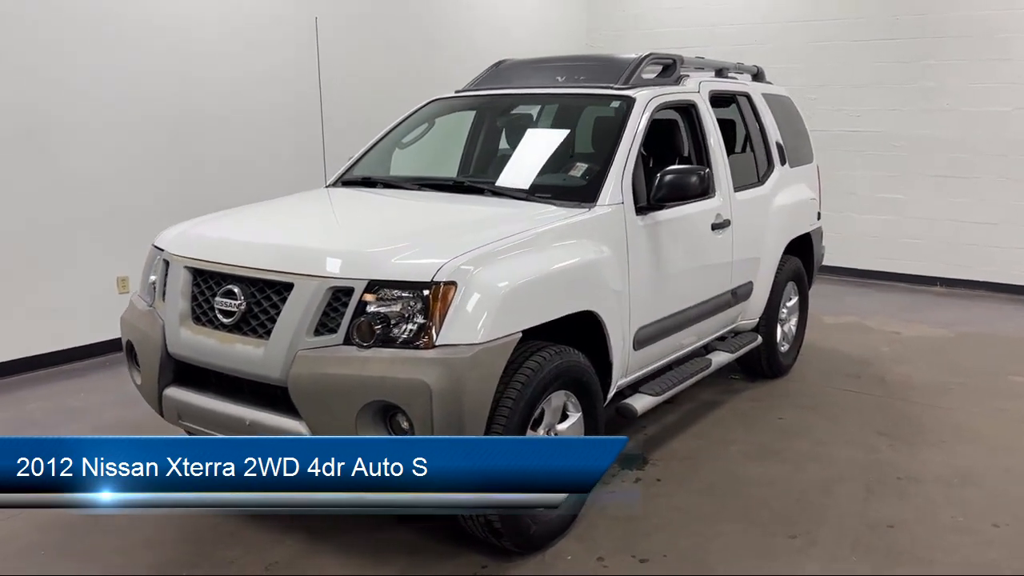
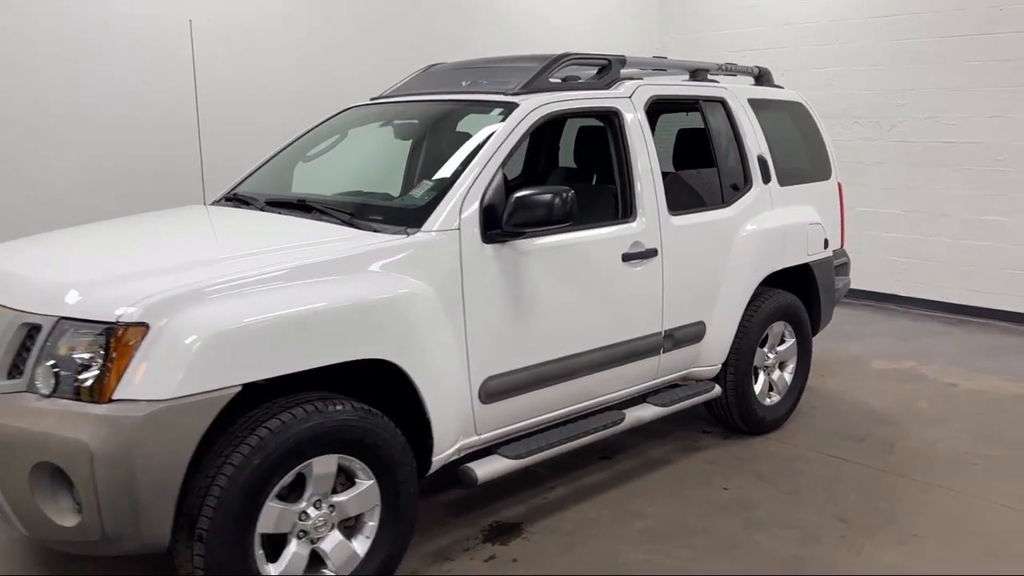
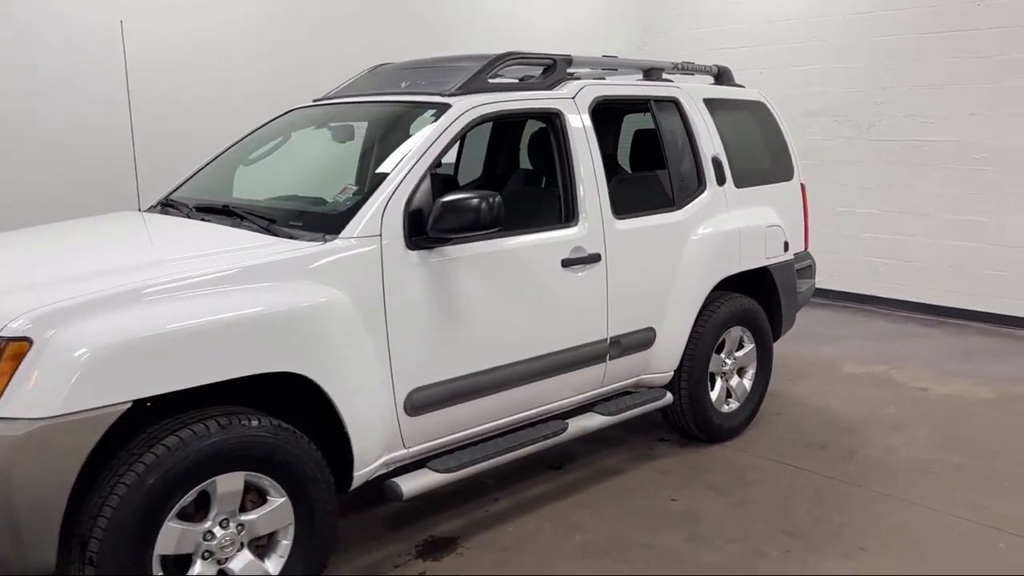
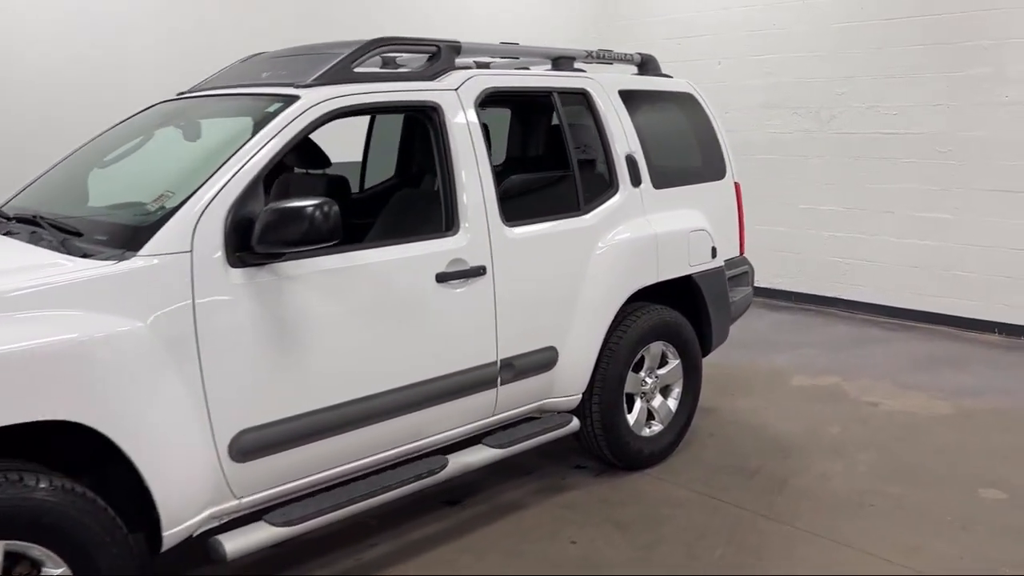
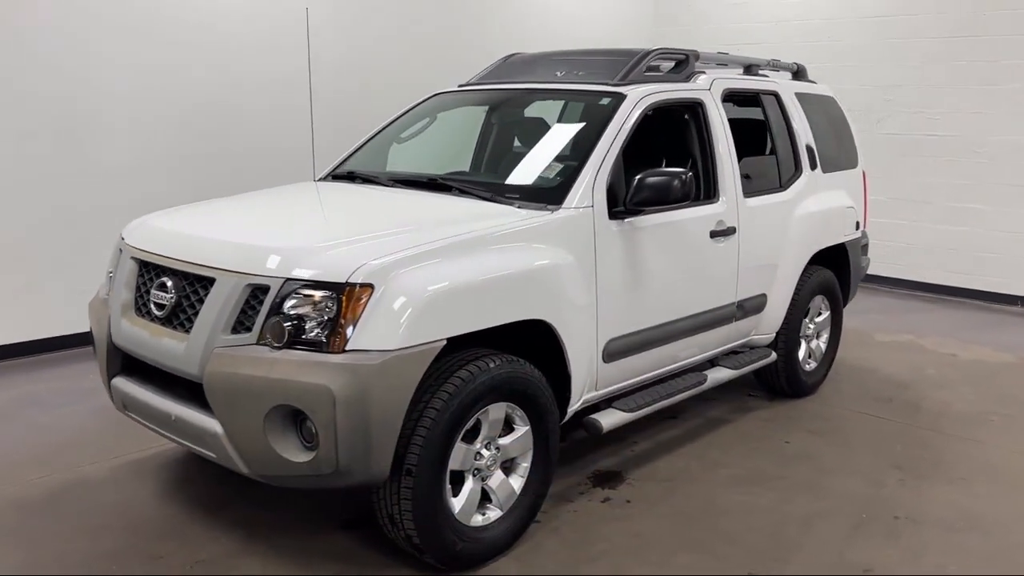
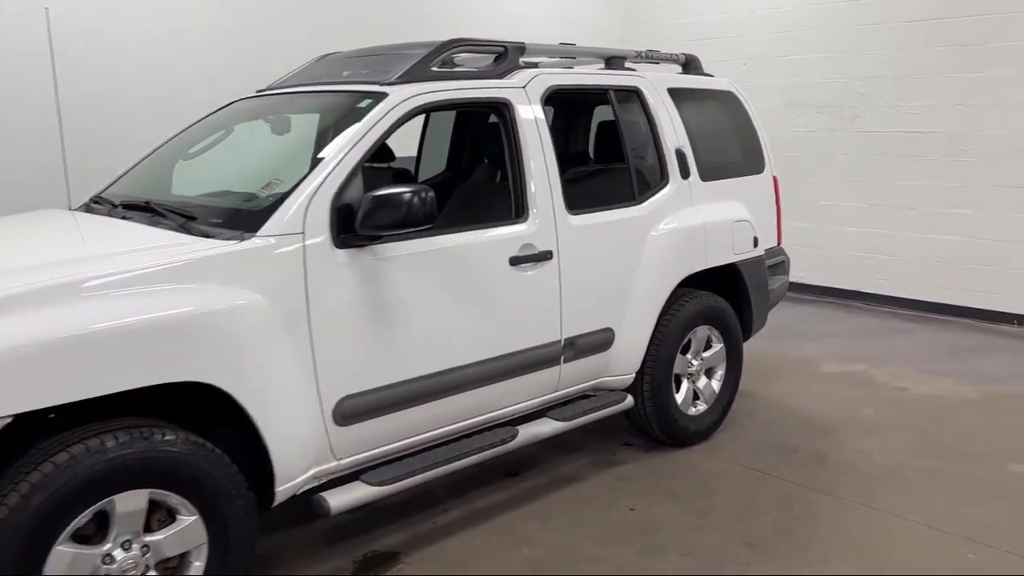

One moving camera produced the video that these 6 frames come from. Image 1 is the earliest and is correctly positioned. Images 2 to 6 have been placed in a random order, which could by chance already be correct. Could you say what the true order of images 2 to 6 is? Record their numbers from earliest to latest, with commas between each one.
5, 2, 3, 6, 4
